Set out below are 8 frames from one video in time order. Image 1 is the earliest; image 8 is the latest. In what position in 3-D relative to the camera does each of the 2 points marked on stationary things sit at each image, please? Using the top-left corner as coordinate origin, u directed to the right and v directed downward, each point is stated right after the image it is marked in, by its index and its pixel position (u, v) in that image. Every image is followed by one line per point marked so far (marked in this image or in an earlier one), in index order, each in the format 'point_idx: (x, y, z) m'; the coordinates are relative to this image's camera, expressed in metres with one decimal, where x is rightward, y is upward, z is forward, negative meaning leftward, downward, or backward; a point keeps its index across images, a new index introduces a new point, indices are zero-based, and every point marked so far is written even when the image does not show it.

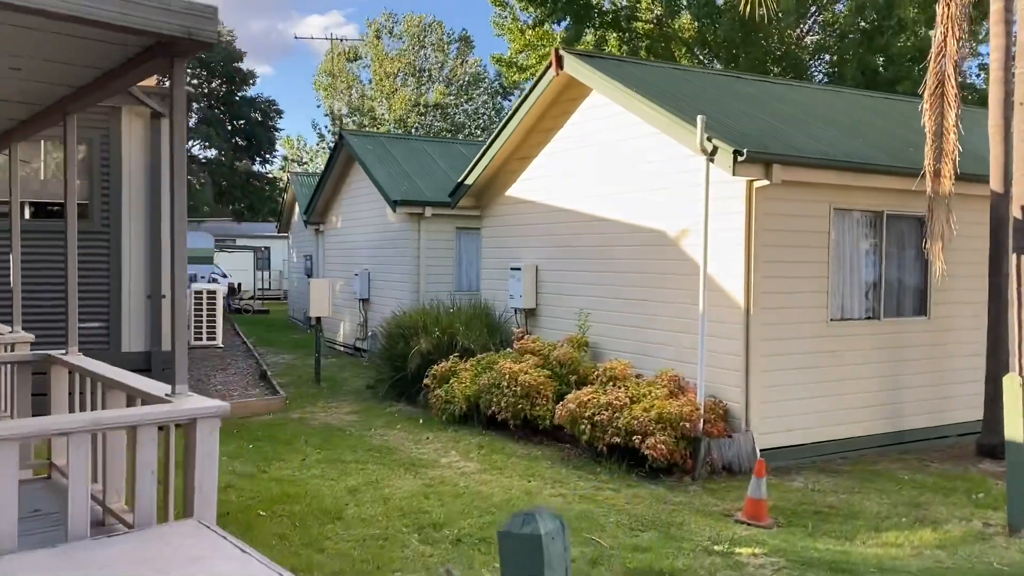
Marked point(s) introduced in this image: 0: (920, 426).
0: (+4.5, -1.5, +9.4) m
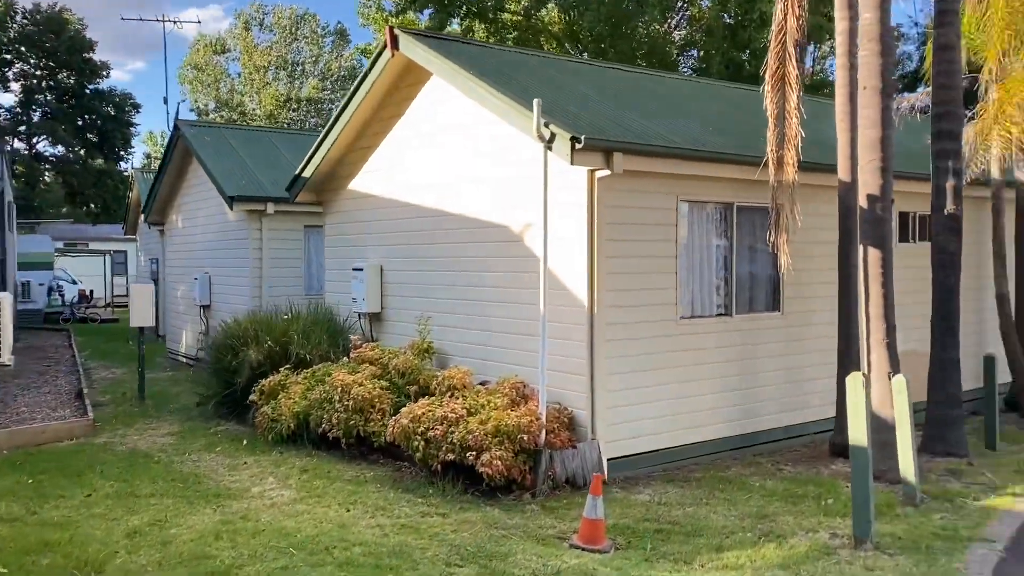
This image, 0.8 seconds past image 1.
0: (+2.8, -1.5, +9.1) m
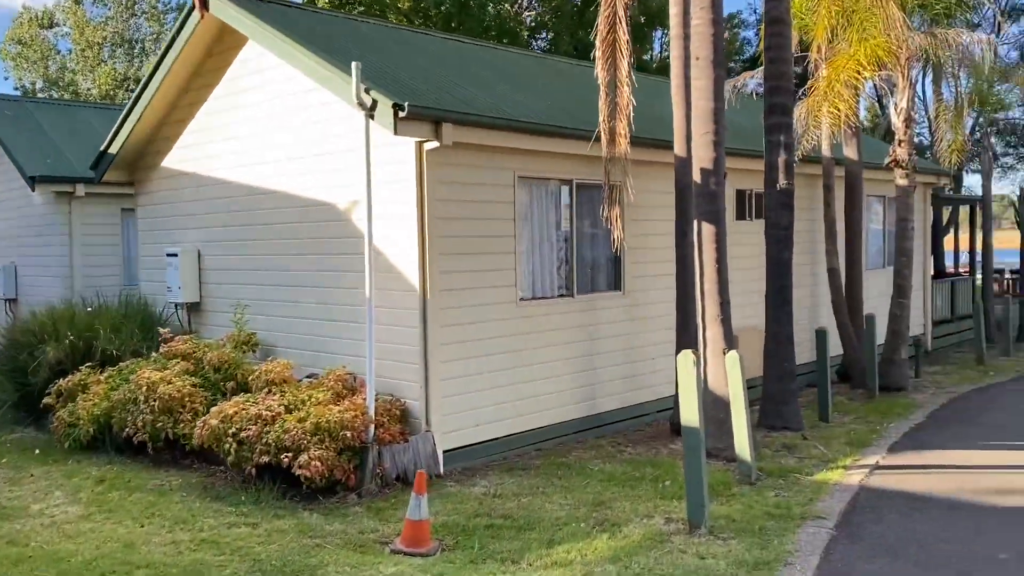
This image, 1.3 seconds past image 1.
0: (+1.1, -1.2, +8.9) m
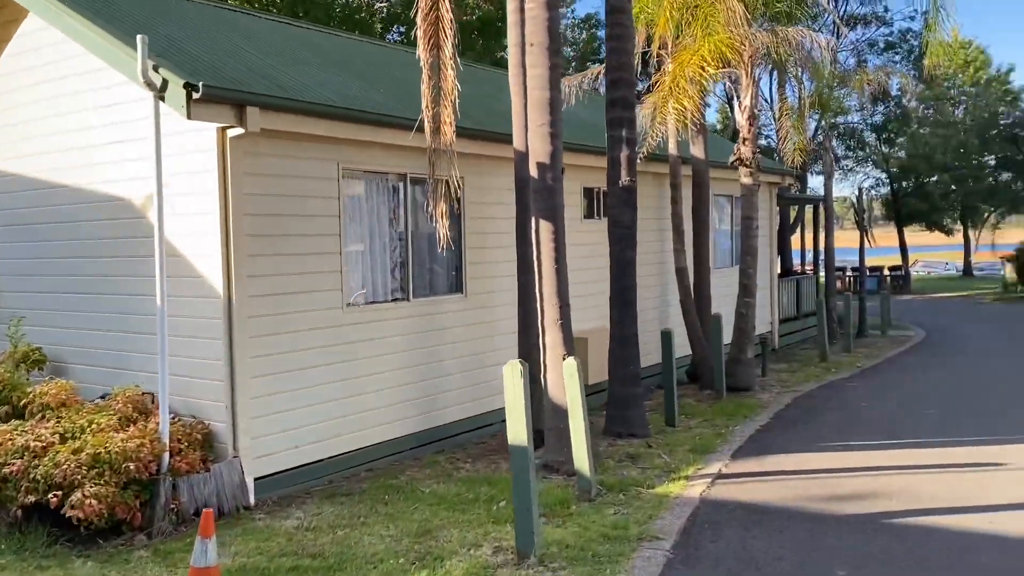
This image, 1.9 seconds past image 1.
0: (-0.5, -1.3, +8.3) m
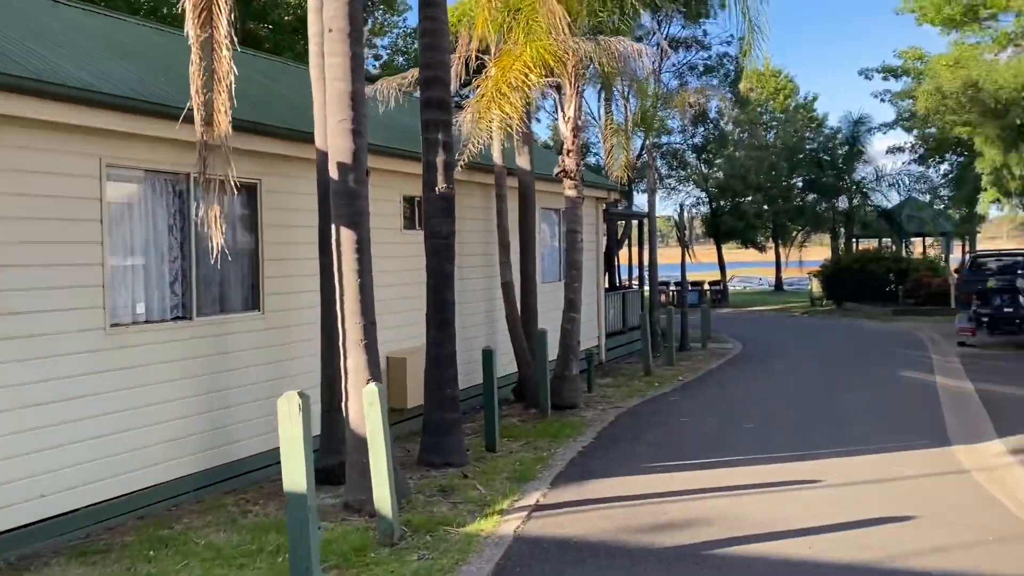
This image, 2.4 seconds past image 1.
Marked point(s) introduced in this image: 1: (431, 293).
0: (-2.2, -1.4, +7.4) m
1: (-0.7, 0.0, +7.3) m
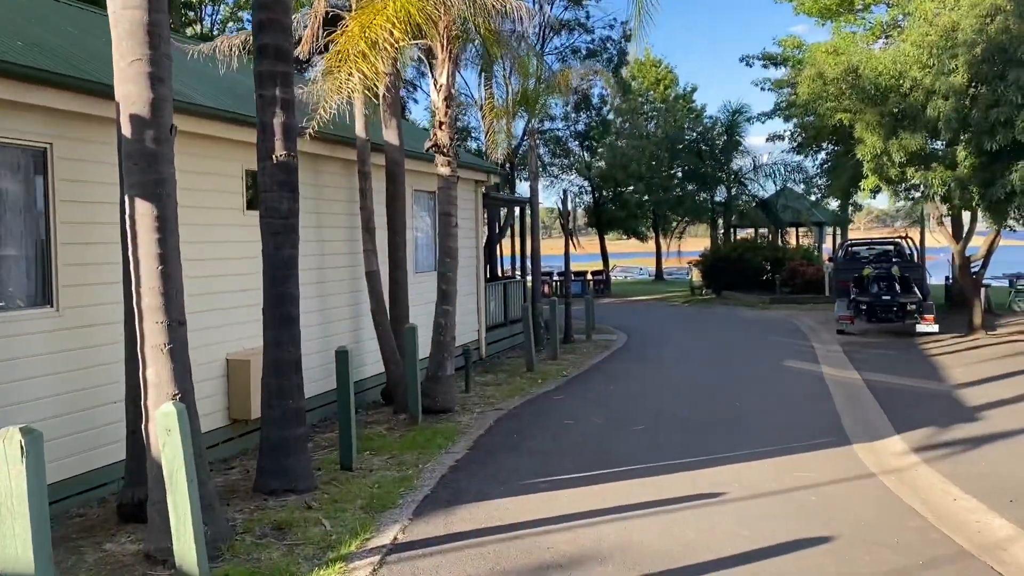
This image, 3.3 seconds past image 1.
0: (-3.2, -1.3, +5.9) m
1: (-1.7, 0.0, +6.0) m
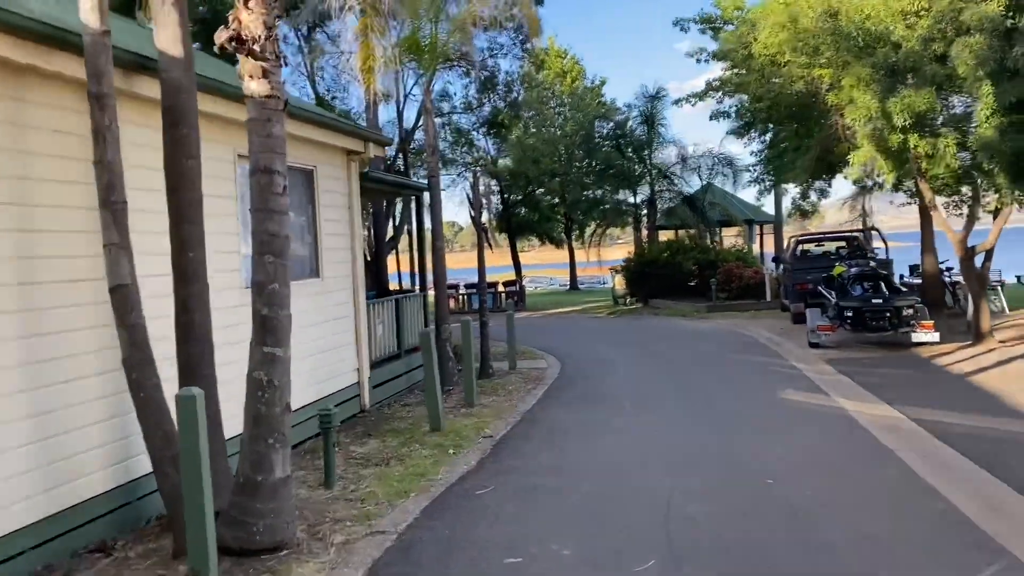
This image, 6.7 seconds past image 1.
0: (-3.5, -1.5, +1.3) m
1: (-2.0, -0.1, +1.6) m
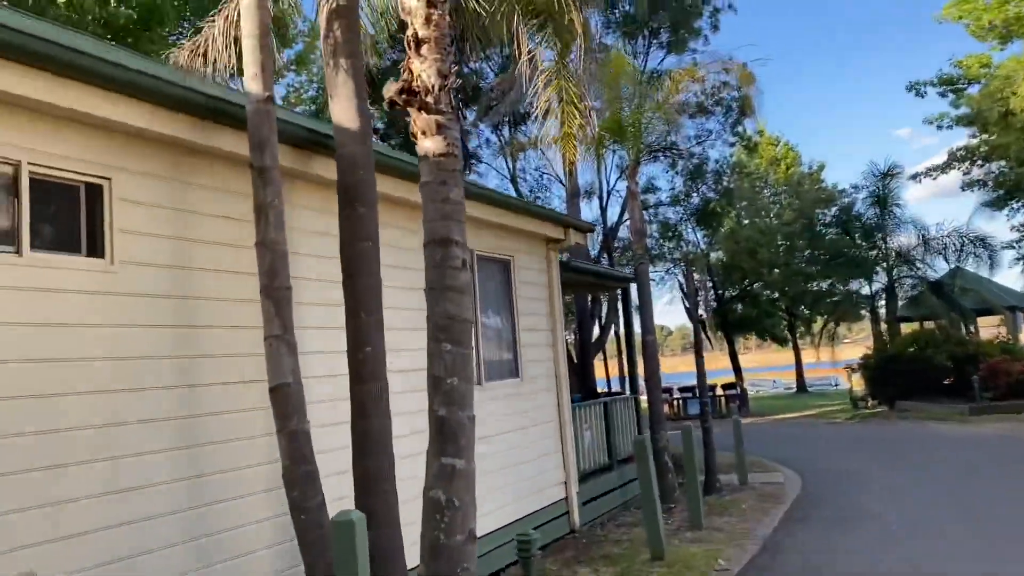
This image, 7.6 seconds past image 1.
0: (-3.2, -1.6, +0.8) m
1: (-1.7, -0.2, +1.0) m
